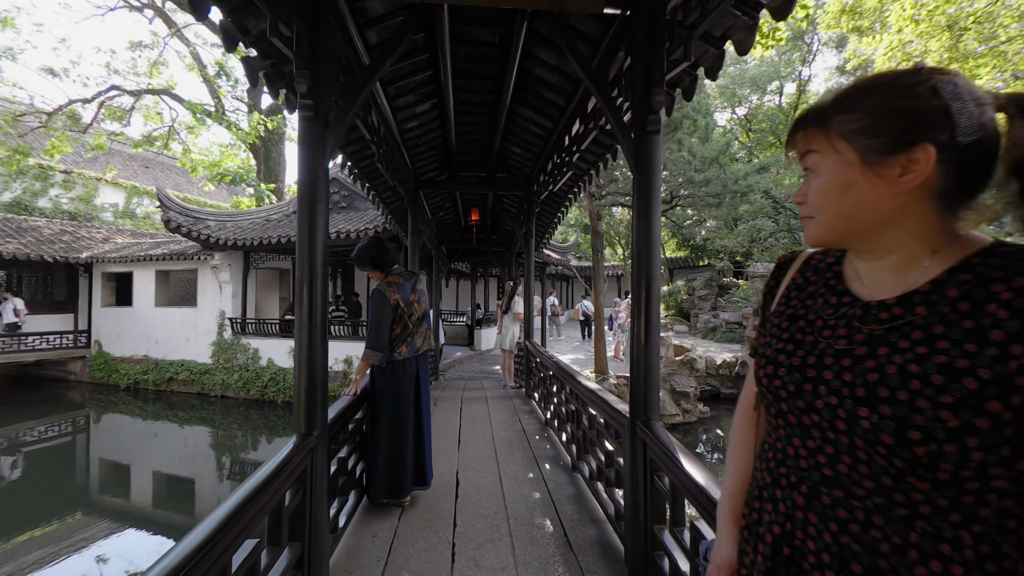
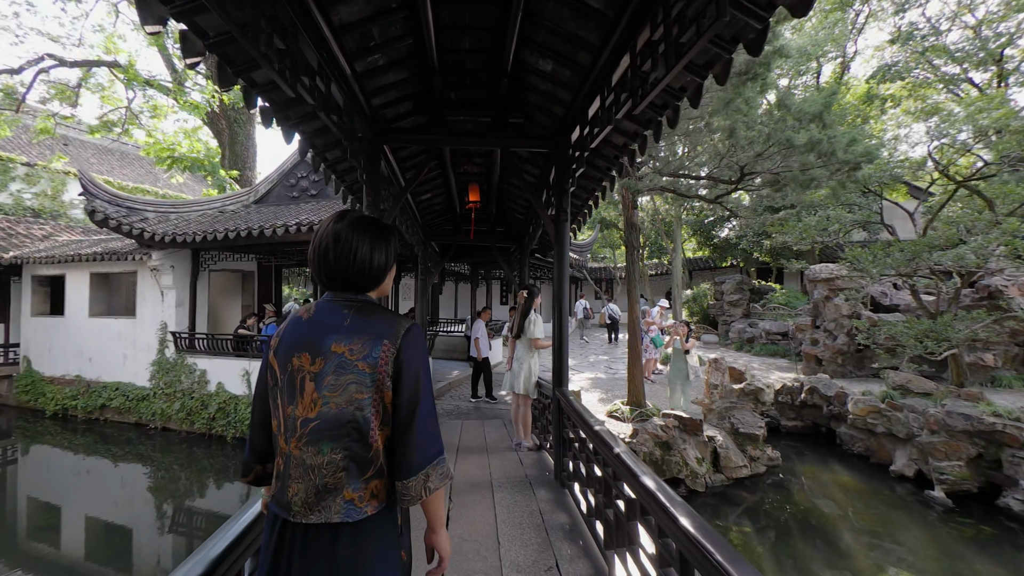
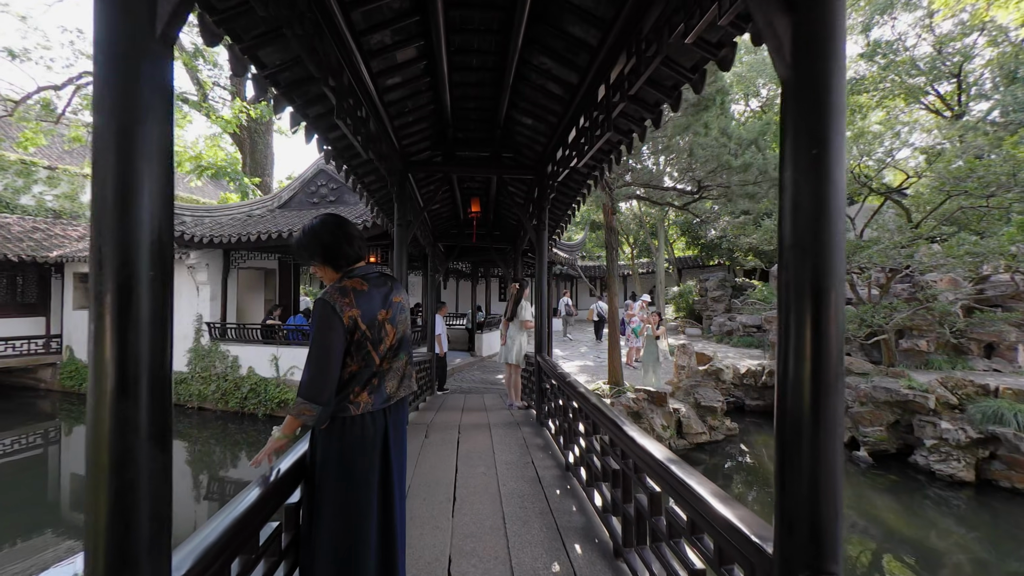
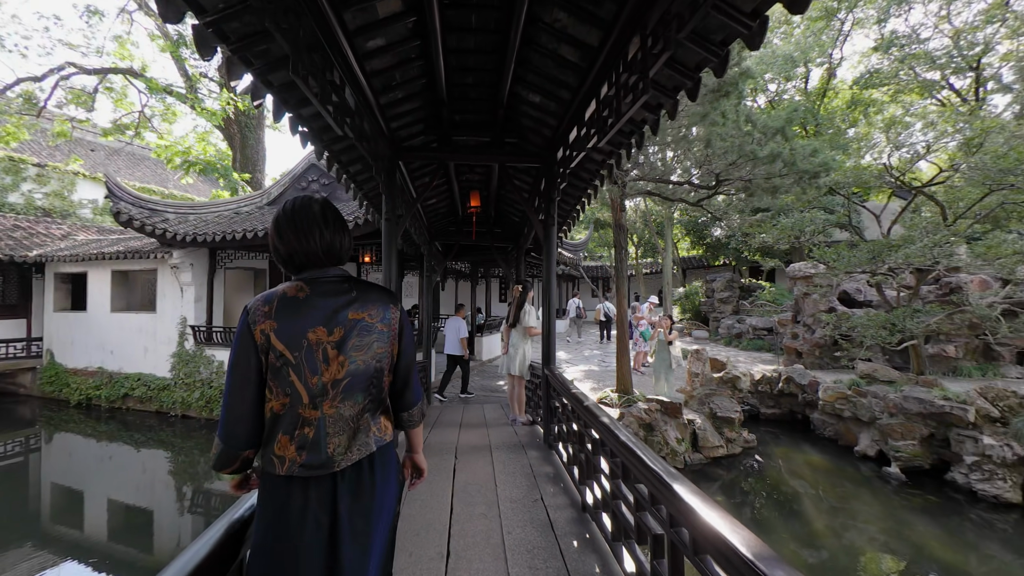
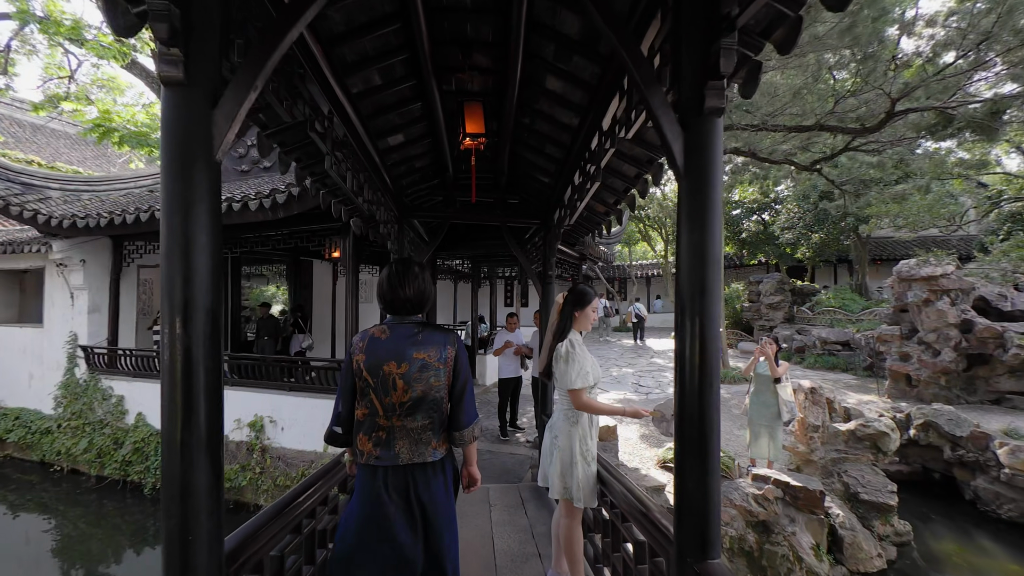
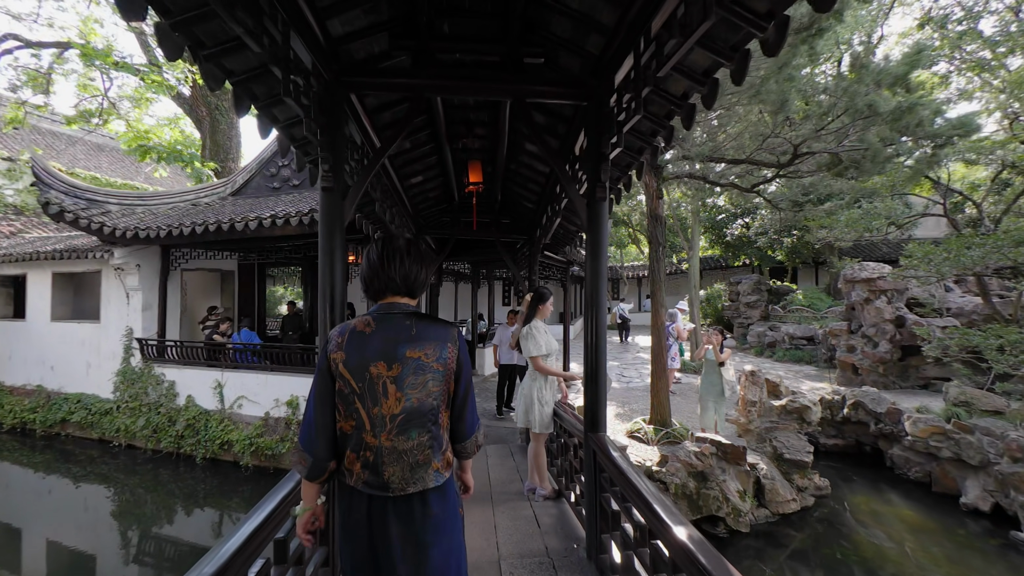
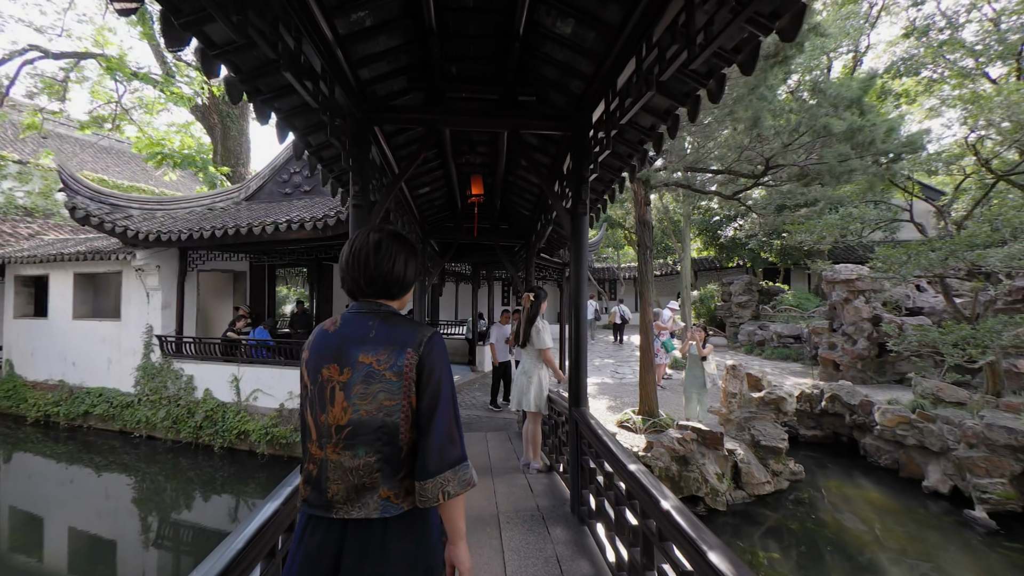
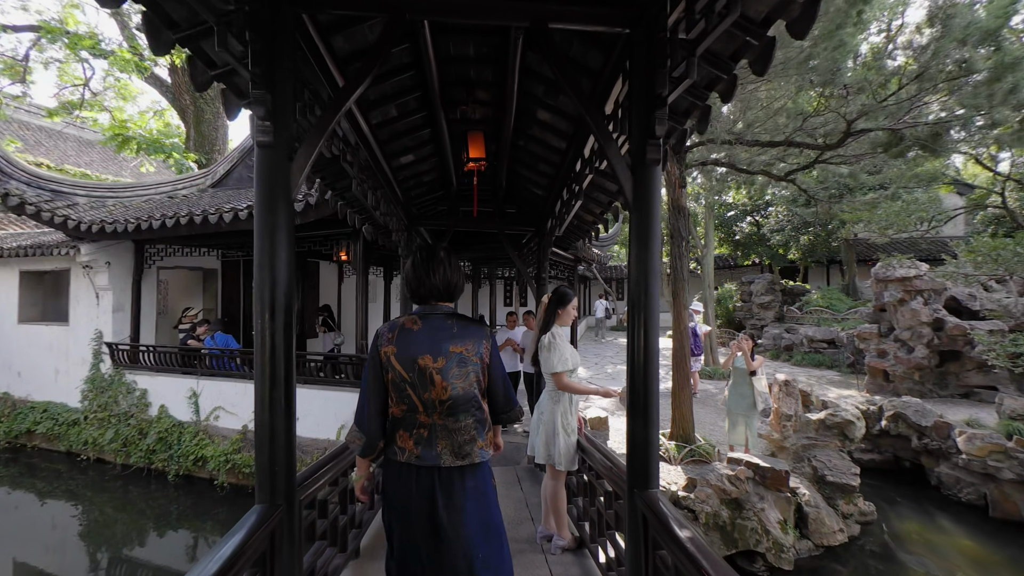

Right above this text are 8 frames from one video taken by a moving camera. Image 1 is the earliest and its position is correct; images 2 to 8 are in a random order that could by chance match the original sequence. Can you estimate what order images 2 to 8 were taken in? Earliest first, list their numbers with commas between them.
3, 4, 2, 7, 6, 8, 5
